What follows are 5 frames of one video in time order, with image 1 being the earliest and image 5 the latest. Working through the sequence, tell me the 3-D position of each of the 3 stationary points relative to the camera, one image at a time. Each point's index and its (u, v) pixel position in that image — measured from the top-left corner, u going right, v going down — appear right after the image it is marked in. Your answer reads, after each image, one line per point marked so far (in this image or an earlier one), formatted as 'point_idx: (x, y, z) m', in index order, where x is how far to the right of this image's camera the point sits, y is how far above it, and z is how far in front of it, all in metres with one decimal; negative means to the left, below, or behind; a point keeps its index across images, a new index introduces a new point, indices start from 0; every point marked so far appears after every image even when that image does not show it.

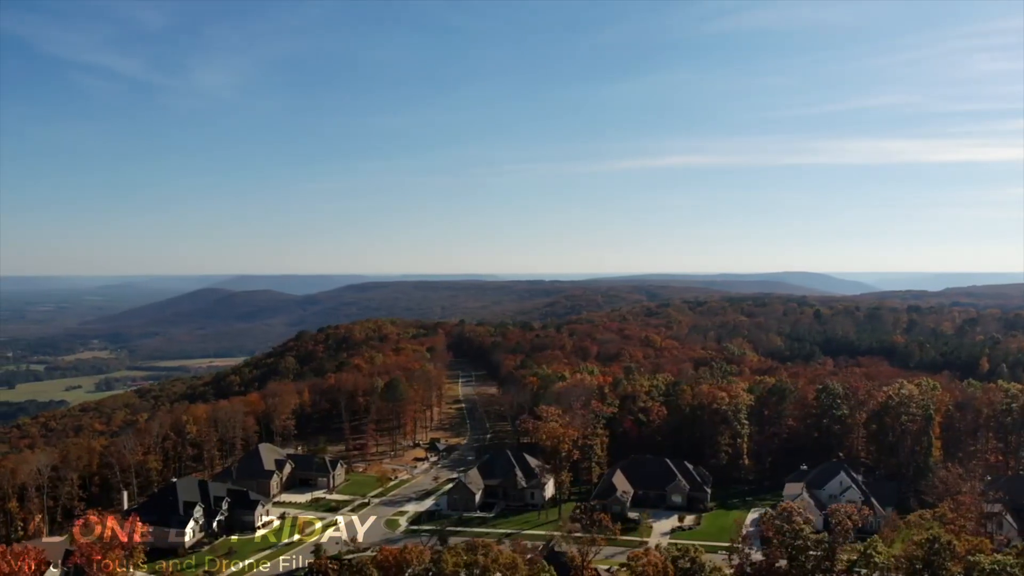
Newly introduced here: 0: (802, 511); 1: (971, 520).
0: (+7.1, -5.6, +17.4) m
1: (+11.1, -5.8, +16.9) m
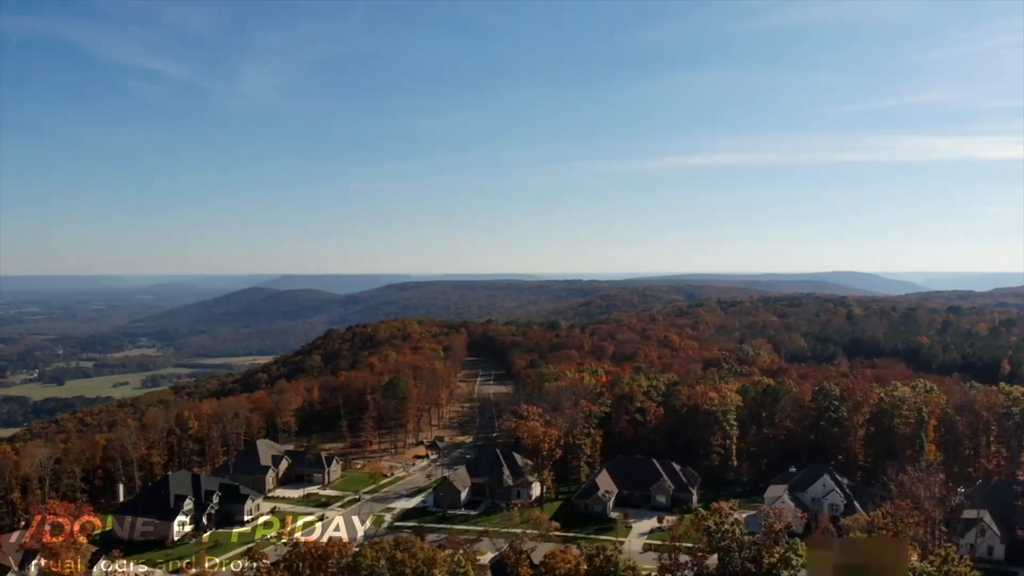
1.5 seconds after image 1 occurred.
0: (+5.4, -5.5, +17.1) m
1: (+9.4, -5.7, +16.5) m
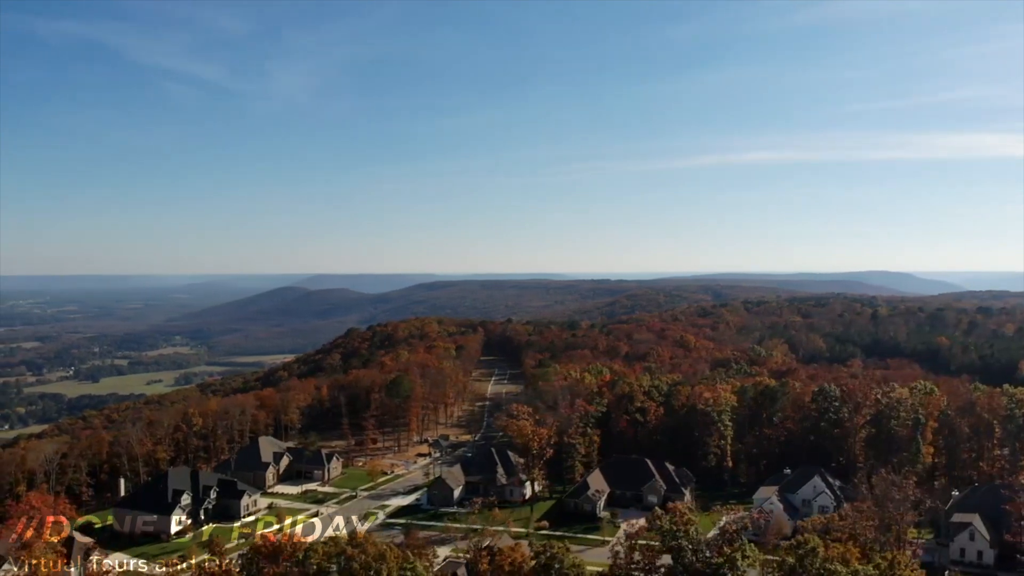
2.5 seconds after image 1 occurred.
0: (+4.3, -5.5, +17.1) m
1: (+8.3, -5.7, +16.3) m
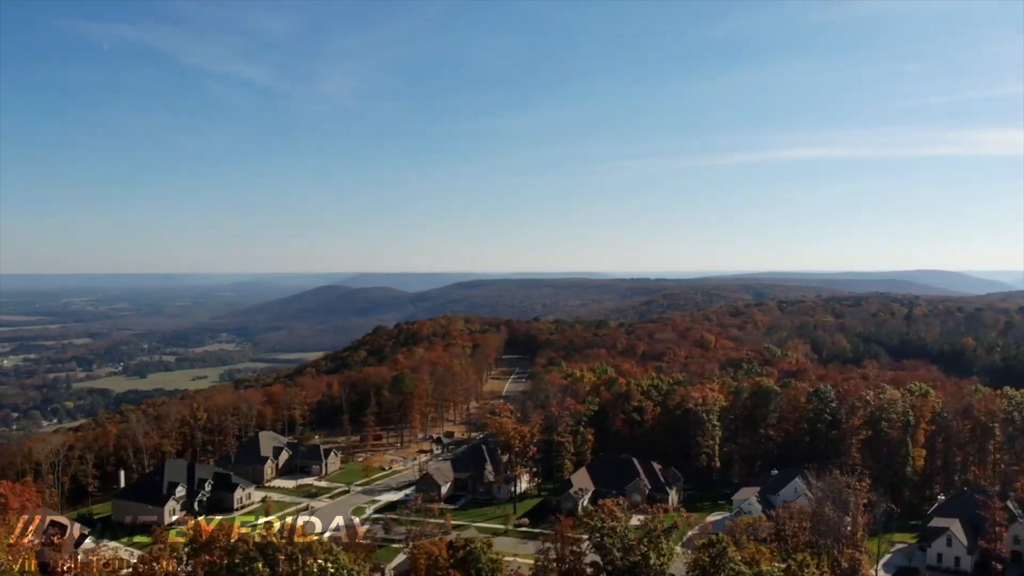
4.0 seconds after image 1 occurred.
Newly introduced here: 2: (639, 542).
0: (+2.6, -5.5, +17.1) m
1: (+6.6, -5.7, +16.1) m
2: (+2.9, -5.9, +15.7) m
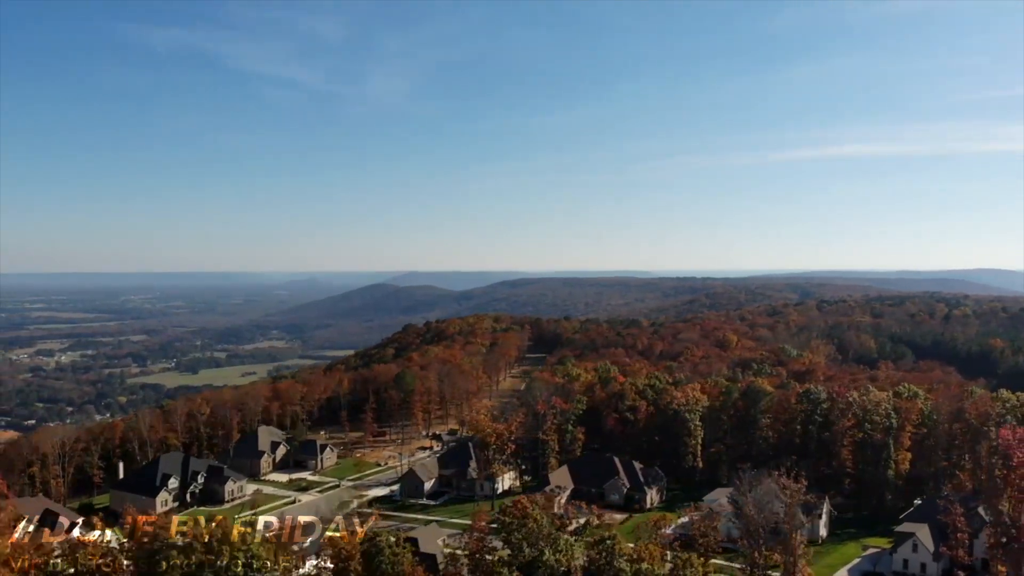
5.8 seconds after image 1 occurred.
0: (+0.6, -5.4, +17.2) m
1: (+4.5, -5.6, +16.0) m
2: (+0.8, -5.9, +15.8) m
